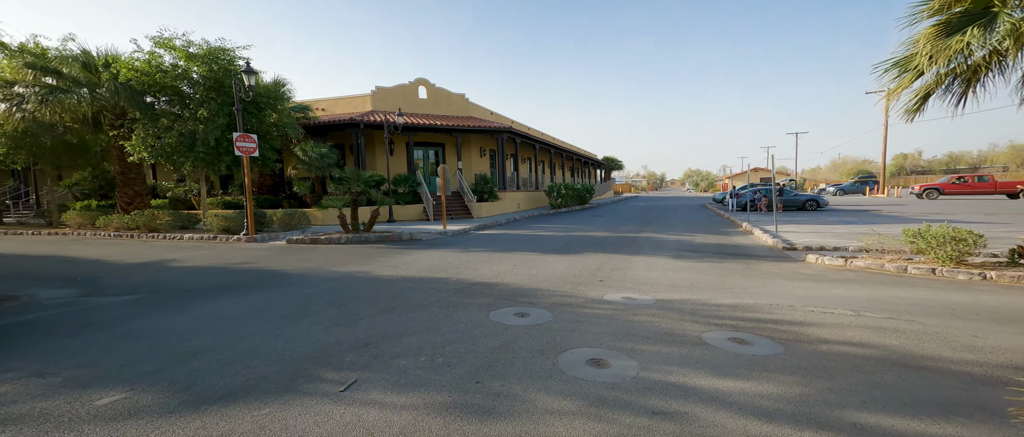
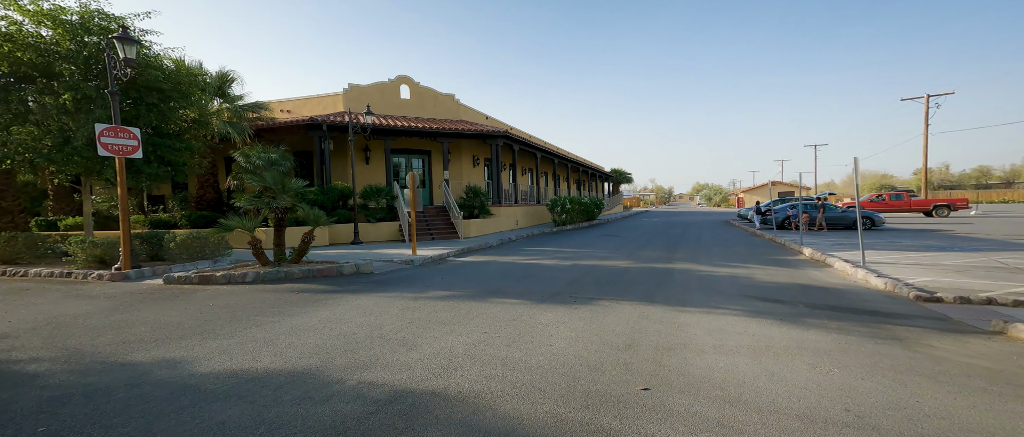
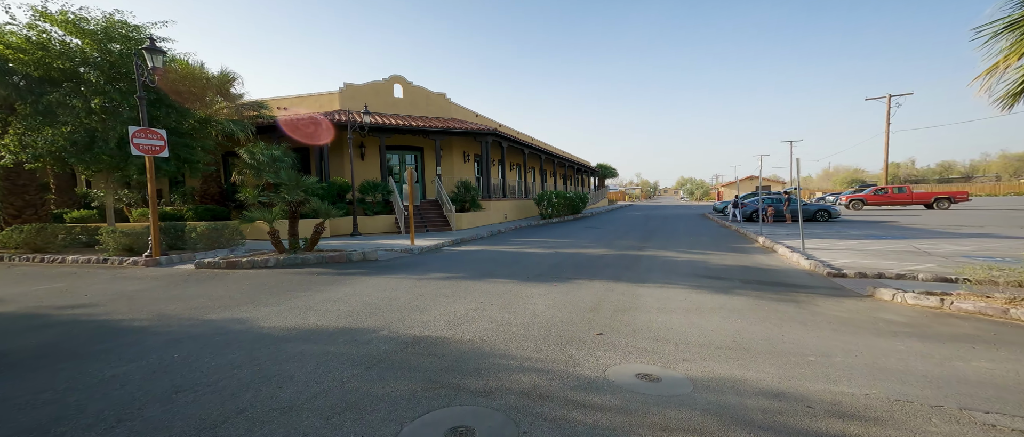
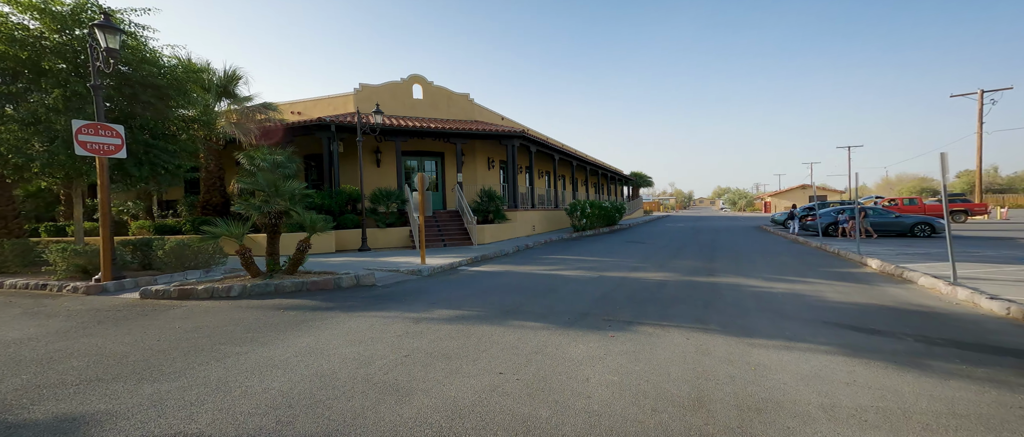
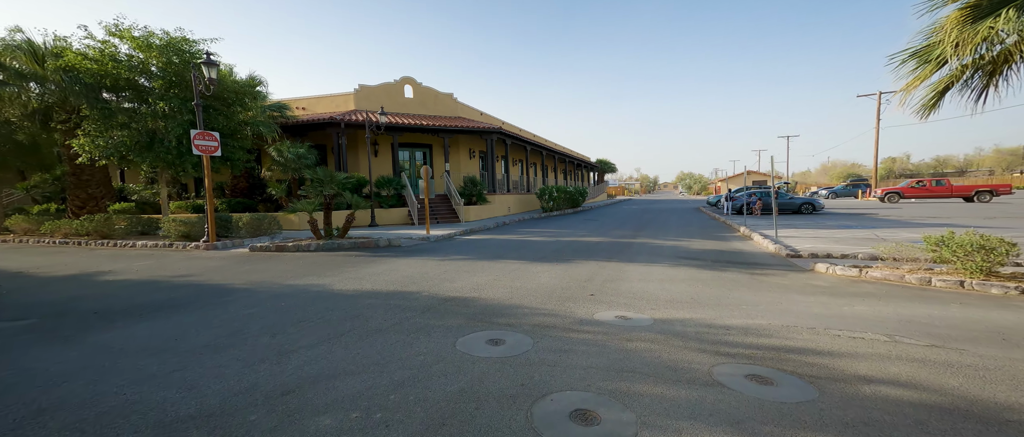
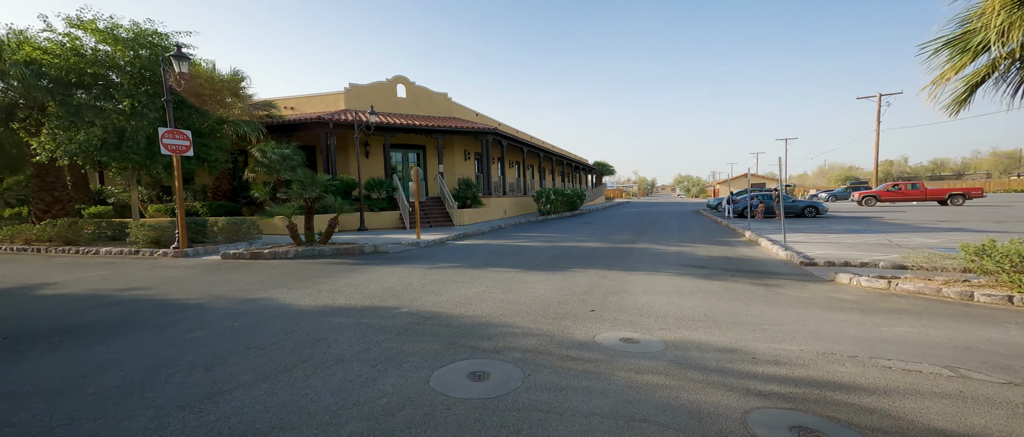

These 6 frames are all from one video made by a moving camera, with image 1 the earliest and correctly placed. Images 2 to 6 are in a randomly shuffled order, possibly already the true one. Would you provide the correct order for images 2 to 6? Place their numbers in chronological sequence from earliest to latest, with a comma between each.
5, 6, 3, 2, 4
